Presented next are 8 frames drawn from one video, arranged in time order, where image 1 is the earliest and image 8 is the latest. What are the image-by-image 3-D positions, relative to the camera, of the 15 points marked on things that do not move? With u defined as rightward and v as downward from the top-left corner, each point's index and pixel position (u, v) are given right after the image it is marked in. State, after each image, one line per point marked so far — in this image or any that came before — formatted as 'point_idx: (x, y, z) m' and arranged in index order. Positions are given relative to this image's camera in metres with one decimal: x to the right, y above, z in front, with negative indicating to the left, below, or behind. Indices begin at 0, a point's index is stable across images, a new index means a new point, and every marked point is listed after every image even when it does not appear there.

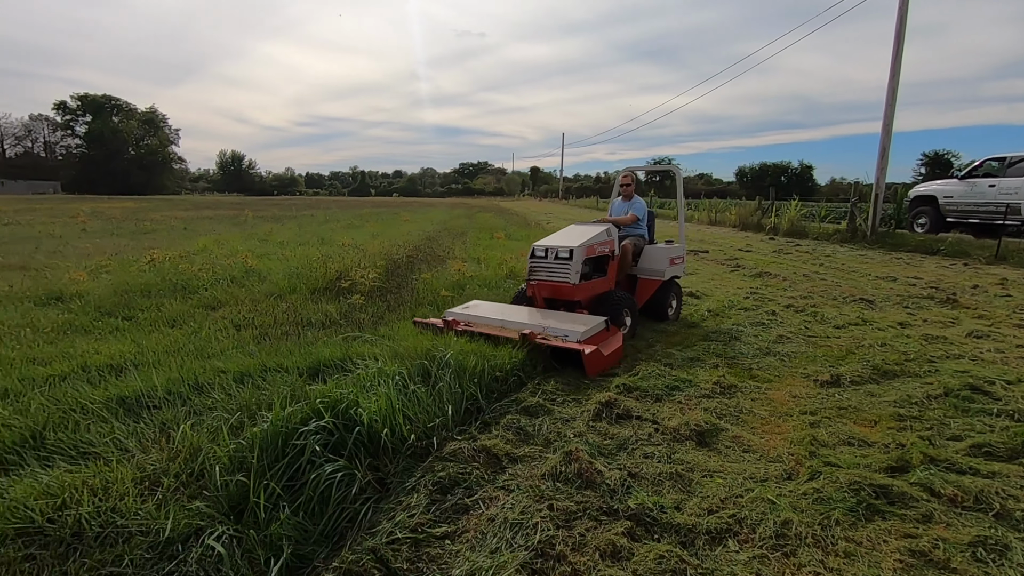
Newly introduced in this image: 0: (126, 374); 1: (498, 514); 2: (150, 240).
0: (-2.5, -0.6, +3.5) m
1: (-0.1, -1.0, +2.3) m
2: (-7.8, +1.0, +11.7) m
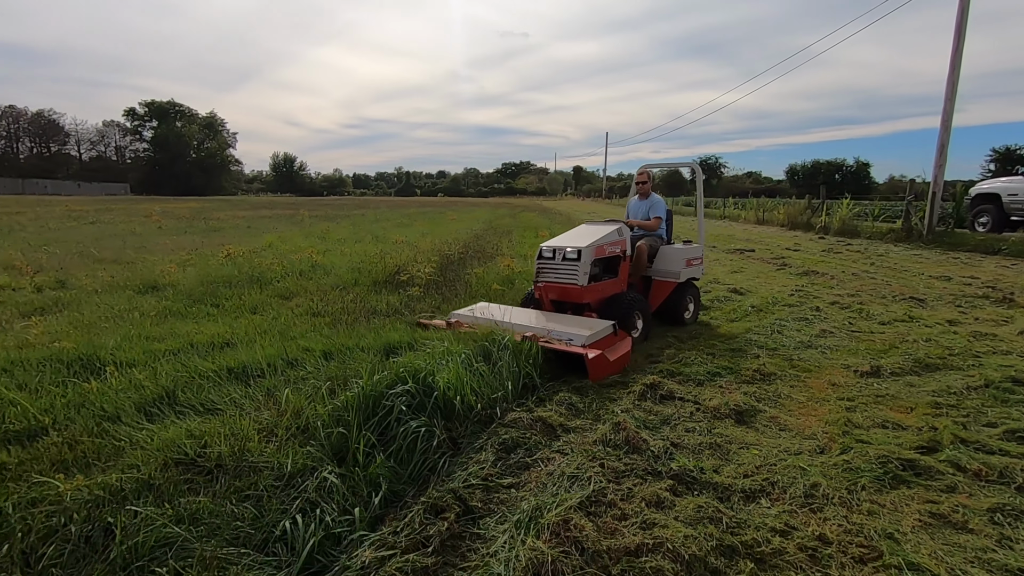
0: (-2.1, -0.5, +4.1) m
1: (+0.2, -0.9, +2.6) m
2: (-6.7, +1.2, +12.6) m
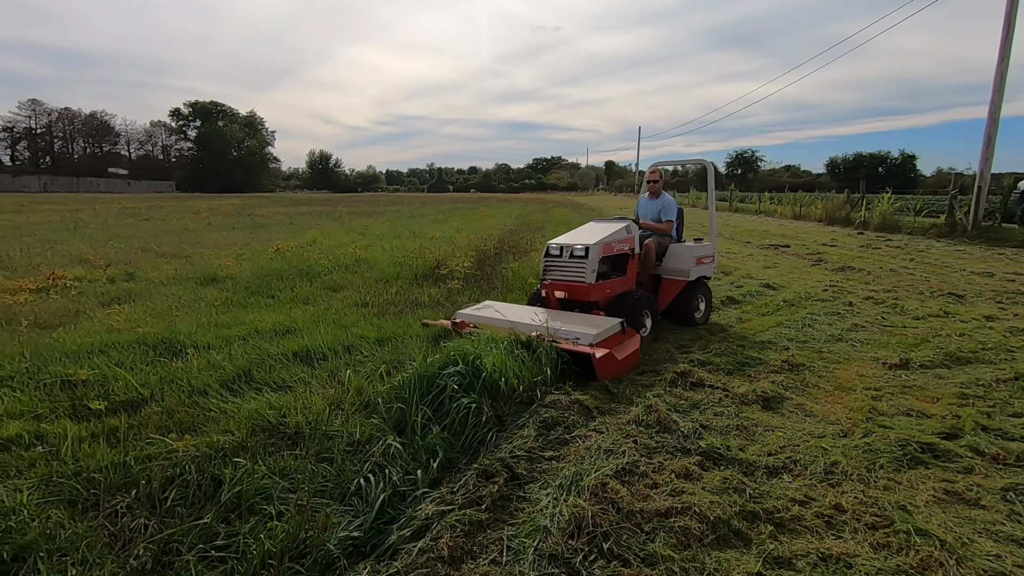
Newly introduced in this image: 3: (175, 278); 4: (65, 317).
0: (-1.8, -0.4, +4.5) m
1: (+0.4, -0.8, +2.9) m
2: (-5.9, +1.4, +13.3) m
3: (-4.5, +0.1, +7.2) m
4: (-4.2, -0.3, +5.1) m
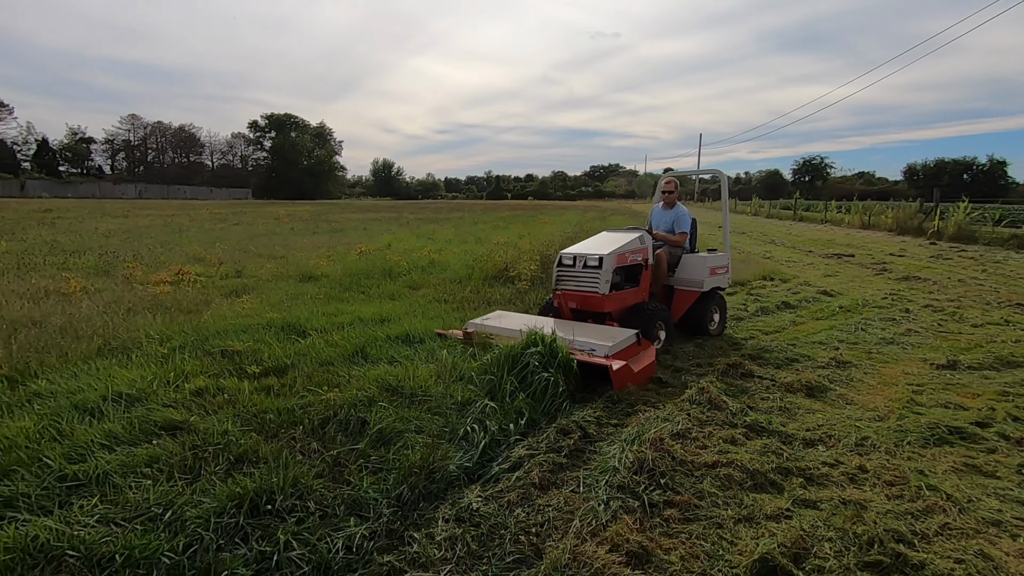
0: (-1.2, -0.4, +5.2) m
1: (+0.9, -0.8, +3.4) m
2: (-4.4, +1.4, +14.4) m
3: (-3.6, +0.2, +8.2) m
4: (-3.5, -0.2, +6.1) m
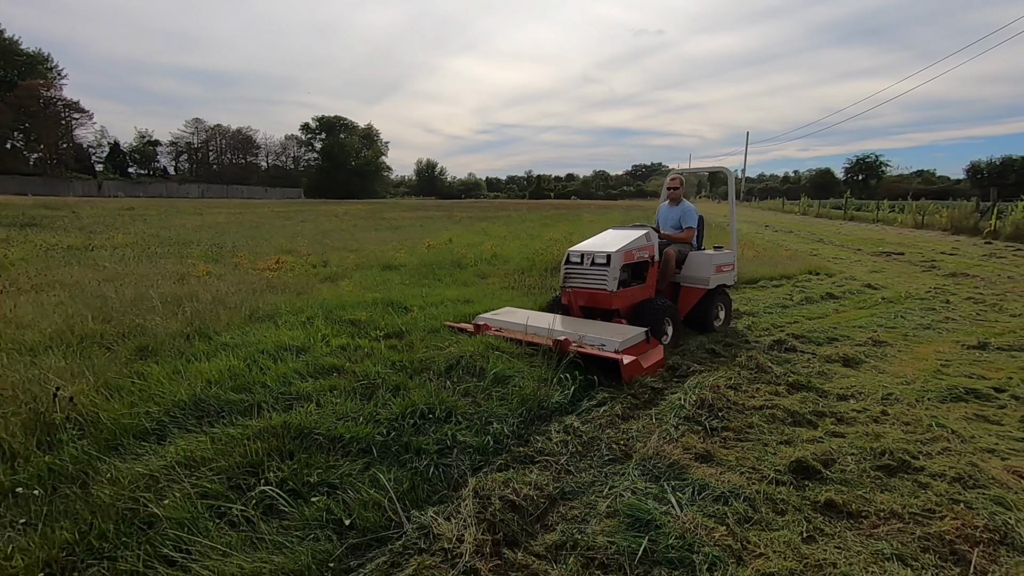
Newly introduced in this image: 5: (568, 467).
0: (-0.5, -0.2, +6.1) m
1: (+1.5, -0.7, +4.1) m
2: (-2.9, +1.6, +15.5) m
3: (-2.6, +0.4, +9.3) m
4: (-2.7, 0.0, +7.1) m
5: (+0.3, -0.9, +2.7) m
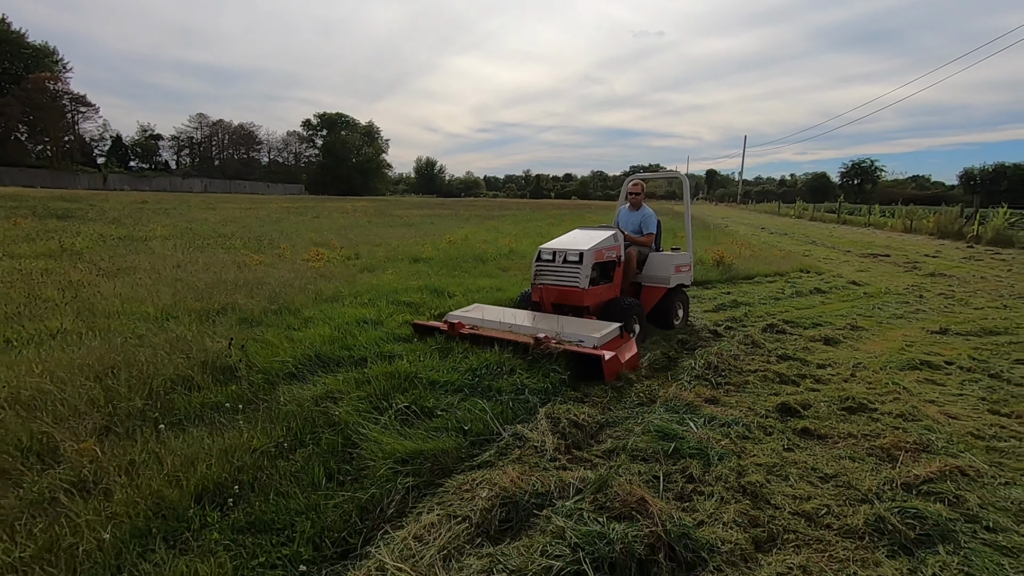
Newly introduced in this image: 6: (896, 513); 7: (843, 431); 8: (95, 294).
0: (-0.1, 0.0, +6.9) m
1: (+1.9, -0.6, +5.0) m
2: (-2.6, +1.8, +16.3) m
3: (-2.3, +0.6, +10.1) m
4: (-2.3, +0.2, +8.0) m
5: (+0.6, -0.8, +3.6) m
6: (+1.7, -1.0, +2.4) m
7: (+2.0, -0.9, +3.3) m
8: (-4.3, -0.1, +5.5) m
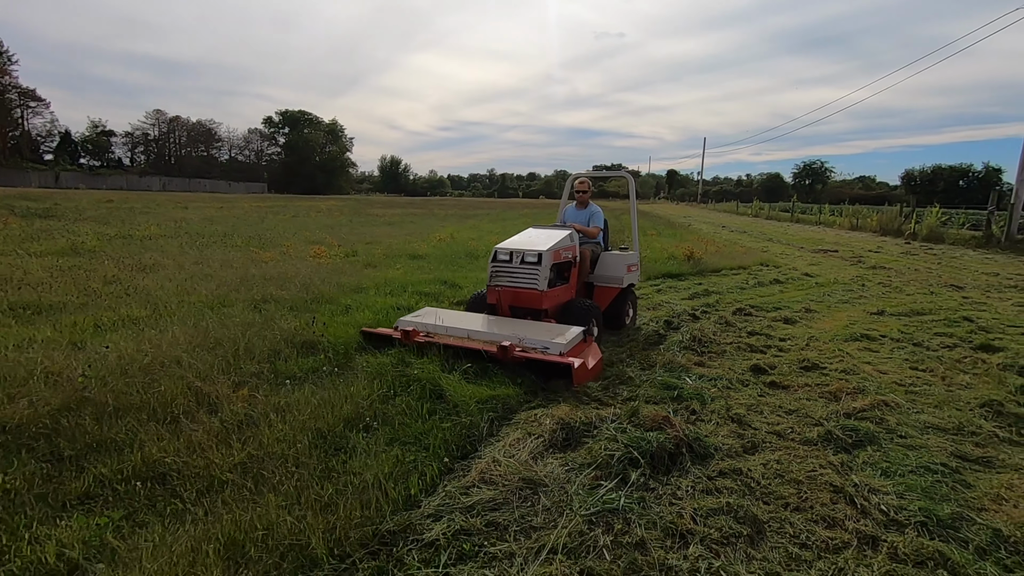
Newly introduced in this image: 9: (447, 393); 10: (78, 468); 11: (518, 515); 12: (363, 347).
0: (-0.1, +0.1, +7.7) m
1: (+2.0, -0.4, +5.9) m
2: (-3.2, +1.9, +16.9) m
3: (-2.4, +0.7, +10.8) m
4: (-2.4, +0.3, +8.6) m
5: (+0.9, -0.7, +4.4) m
6: (+2.0, -0.9, +3.3) m
7: (+2.3, -0.7, +4.2) m
8: (-4.2, 0.0, +6.0) m
9: (-0.4, -0.7, +3.4) m
10: (-1.9, -0.8, +2.4) m
11: (0.0, -0.9, +2.2) m
12: (-1.2, -0.5, +4.3) m
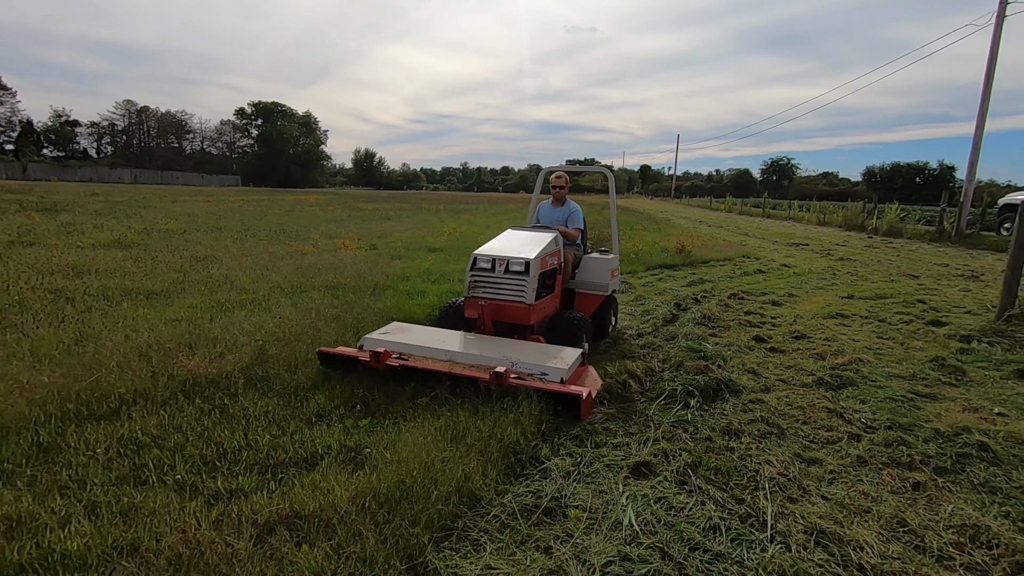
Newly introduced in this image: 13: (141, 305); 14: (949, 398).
0: (+0.3, +0.2, +8.7) m
1: (+2.4, -0.3, +7.1) m
2: (-3.3, +2.1, +17.7) m
3: (-2.2, +0.9, +11.6) m
4: (-2.1, +0.5, +9.5) m
5: (+1.4, -0.5, +5.5) m
6: (+2.6, -0.7, +4.4) m
7: (+2.8, -0.6, +5.3) m
8: (-3.7, +0.1, +6.8) m
9: (+0.2, -0.5, +4.4) m
10: (-1.3, -0.7, +3.3) m
11: (+0.7, -0.8, +3.2) m
12: (-0.7, -0.3, +5.2) m
13: (-3.6, -0.2, +5.2) m
14: (+3.3, -0.8, +4.0) m
